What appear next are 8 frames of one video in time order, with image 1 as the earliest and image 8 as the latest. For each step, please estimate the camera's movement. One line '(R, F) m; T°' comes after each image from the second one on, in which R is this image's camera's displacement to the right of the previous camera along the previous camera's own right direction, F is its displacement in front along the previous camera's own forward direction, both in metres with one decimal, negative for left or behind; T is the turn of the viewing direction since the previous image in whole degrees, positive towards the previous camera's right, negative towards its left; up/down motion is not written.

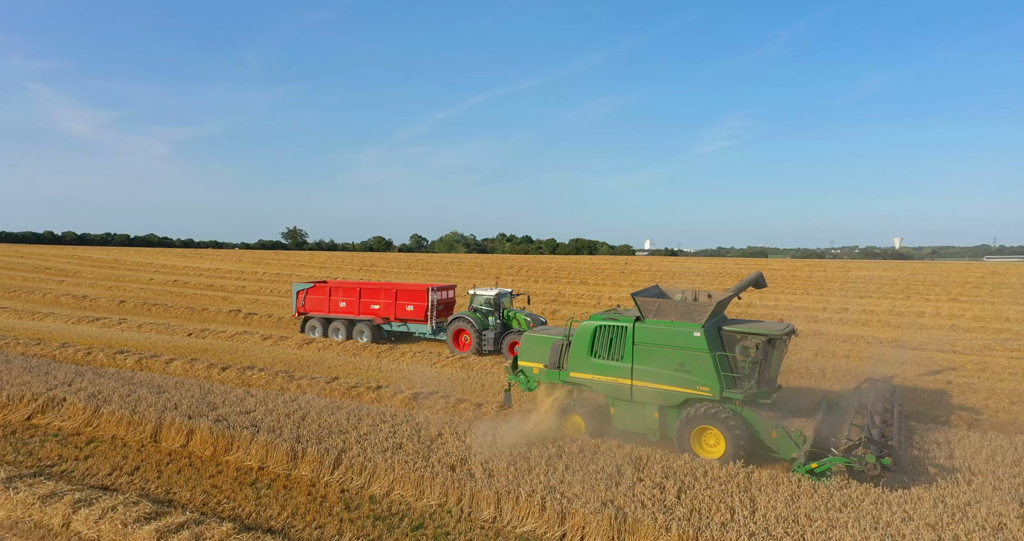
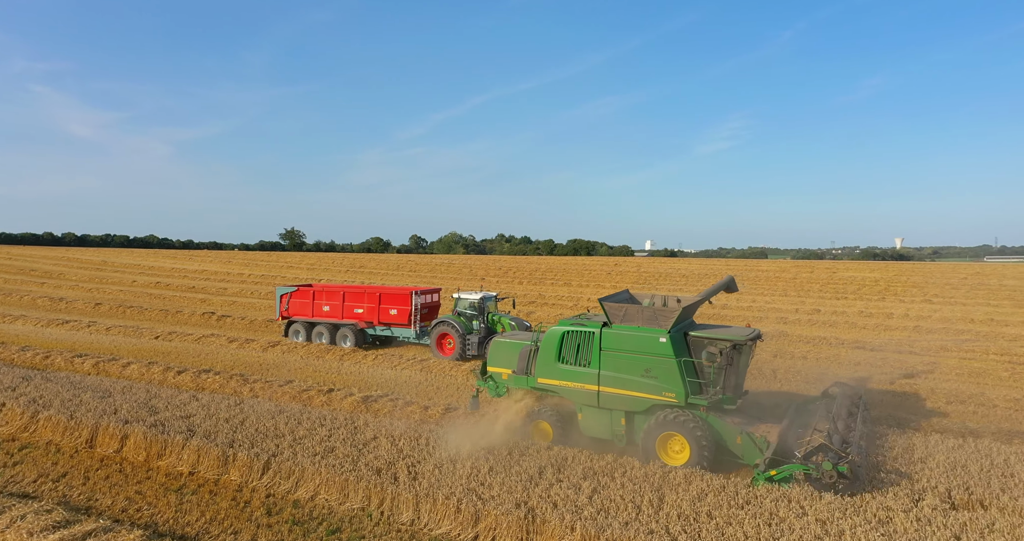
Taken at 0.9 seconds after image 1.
(+0.7, 0.0) m; +1°
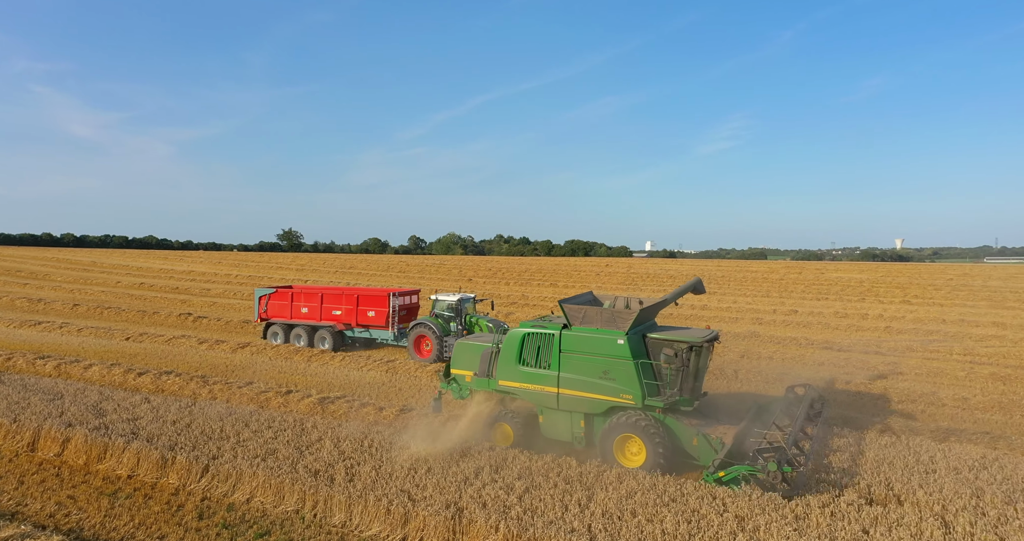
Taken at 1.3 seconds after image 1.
(+0.5, +0.1) m; +1°
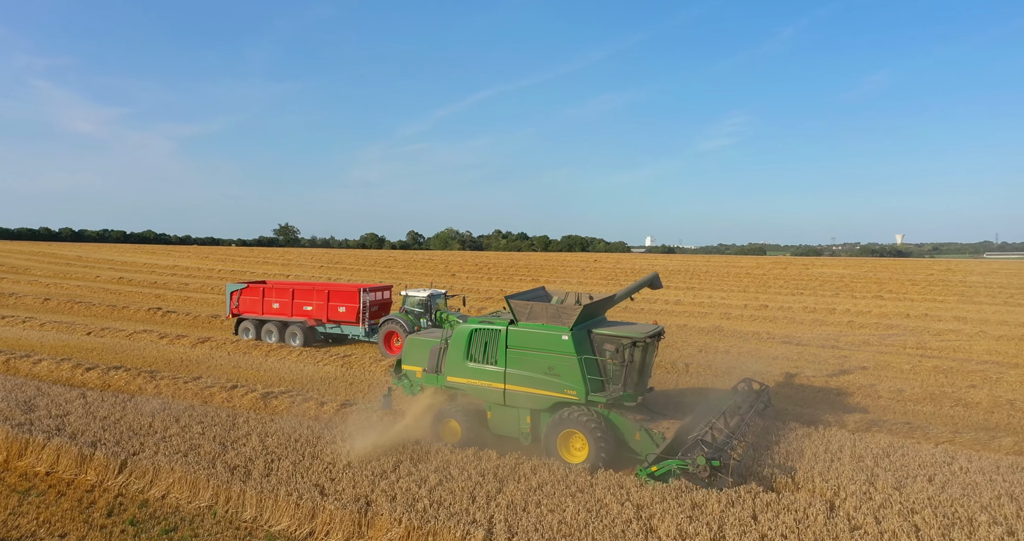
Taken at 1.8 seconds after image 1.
(+0.7, +0.1) m; +1°
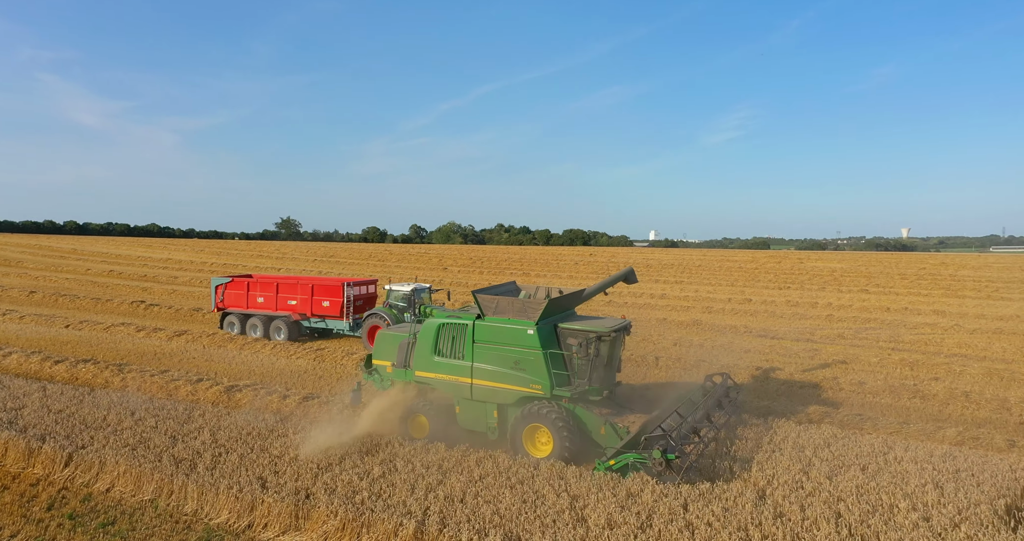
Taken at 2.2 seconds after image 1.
(+0.5, +0.1) m; 0°
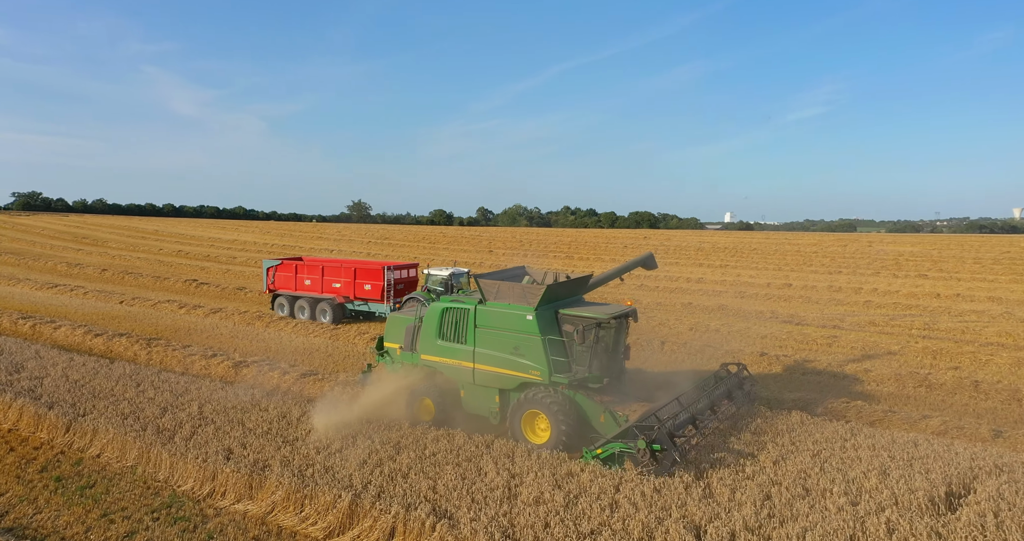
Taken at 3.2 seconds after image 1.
(+0.9, 0.0) m; -5°
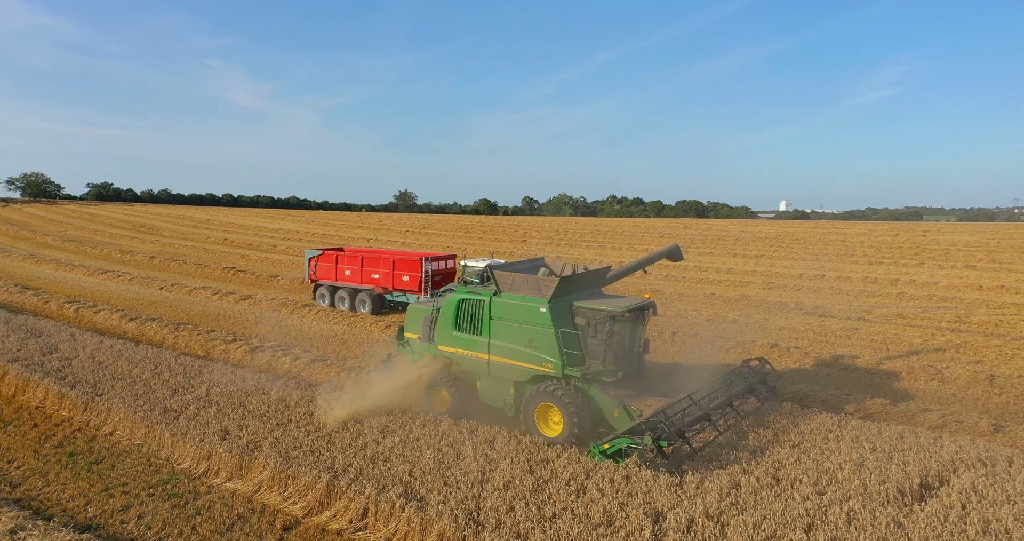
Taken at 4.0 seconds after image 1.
(+0.5, -0.1) m; -3°
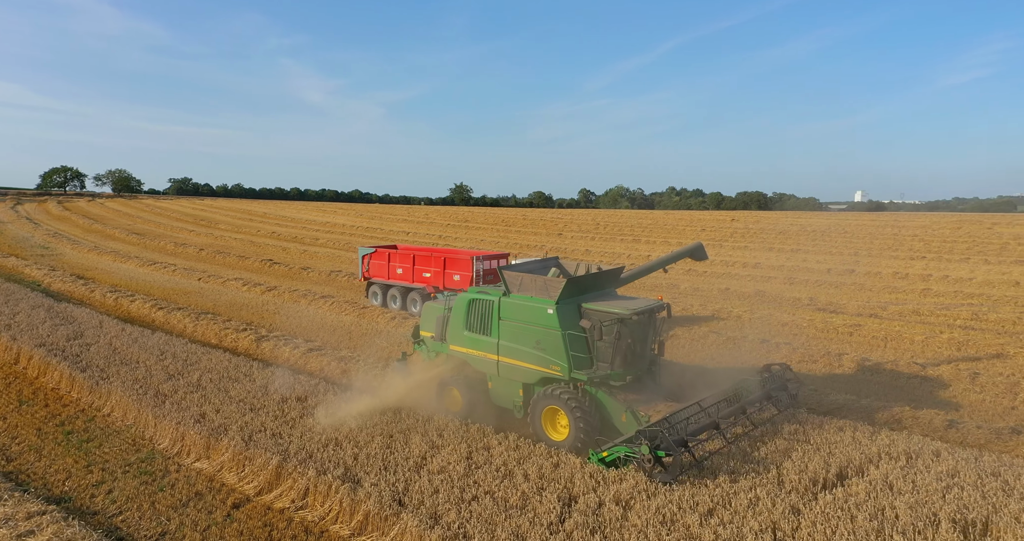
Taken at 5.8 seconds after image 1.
(+0.9, -0.2) m; -4°
